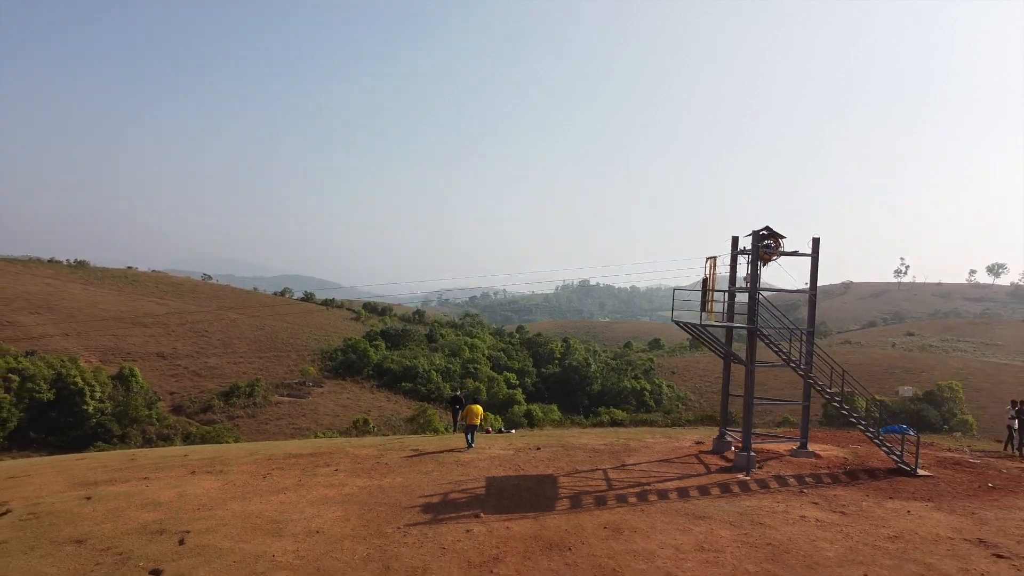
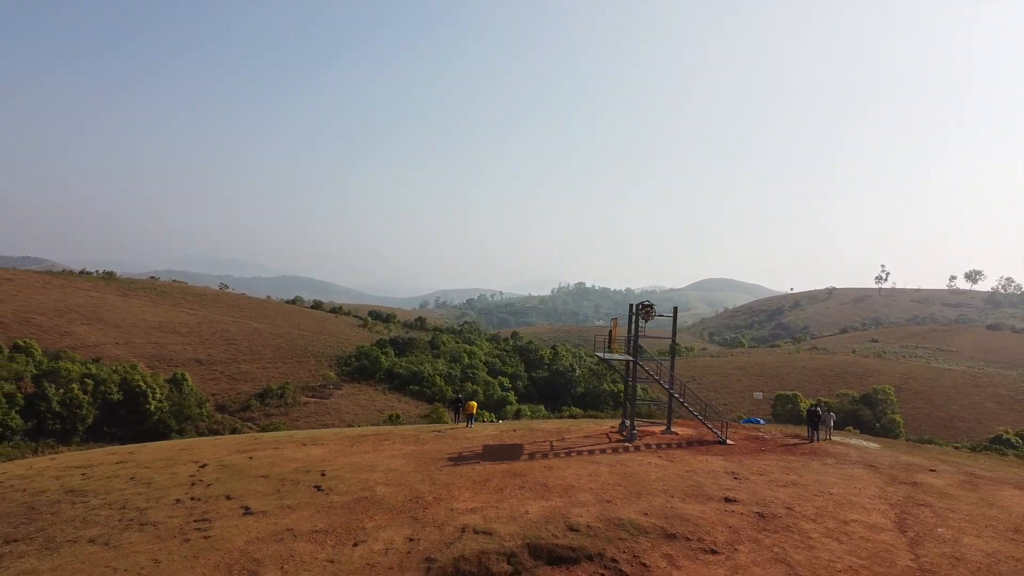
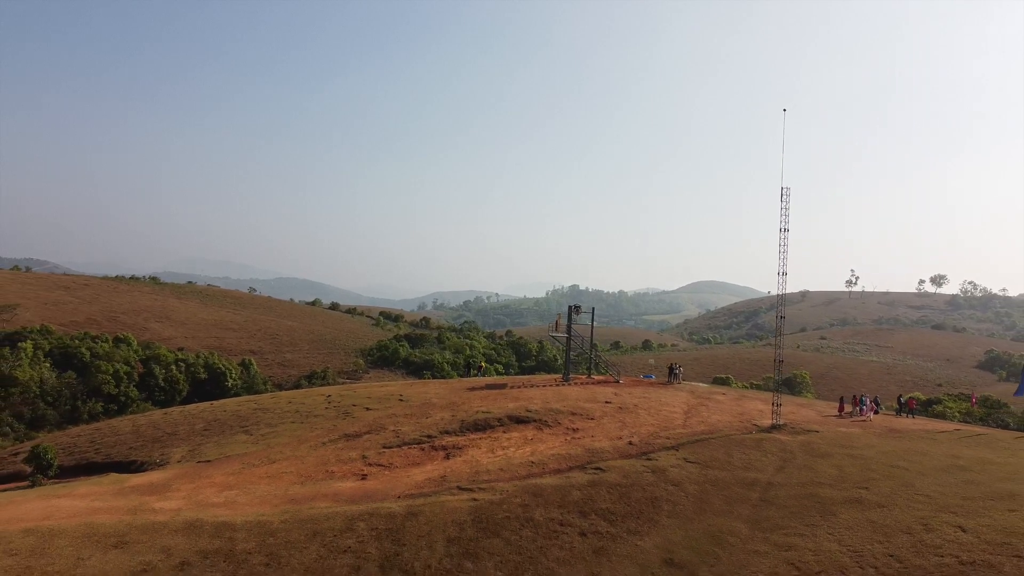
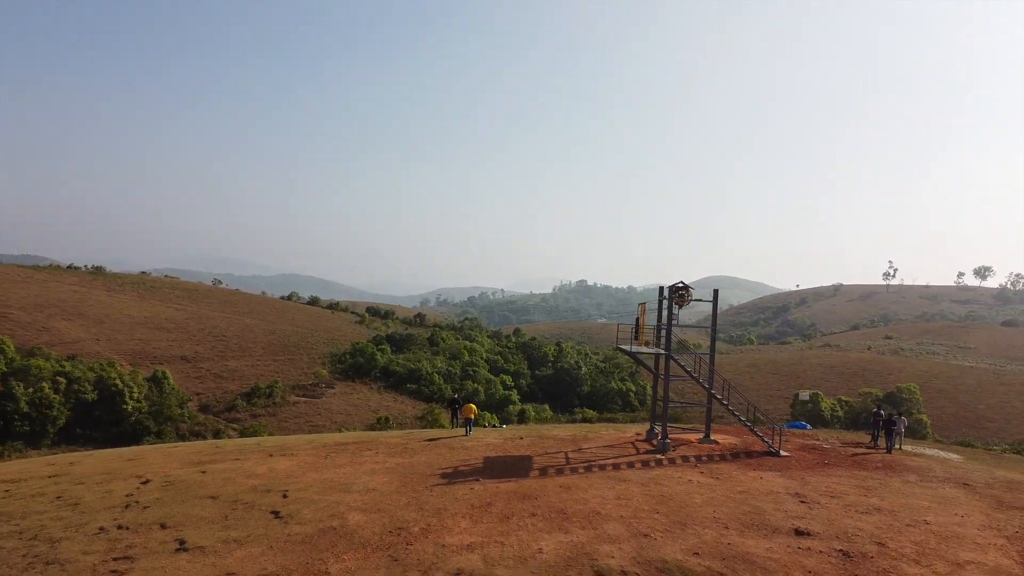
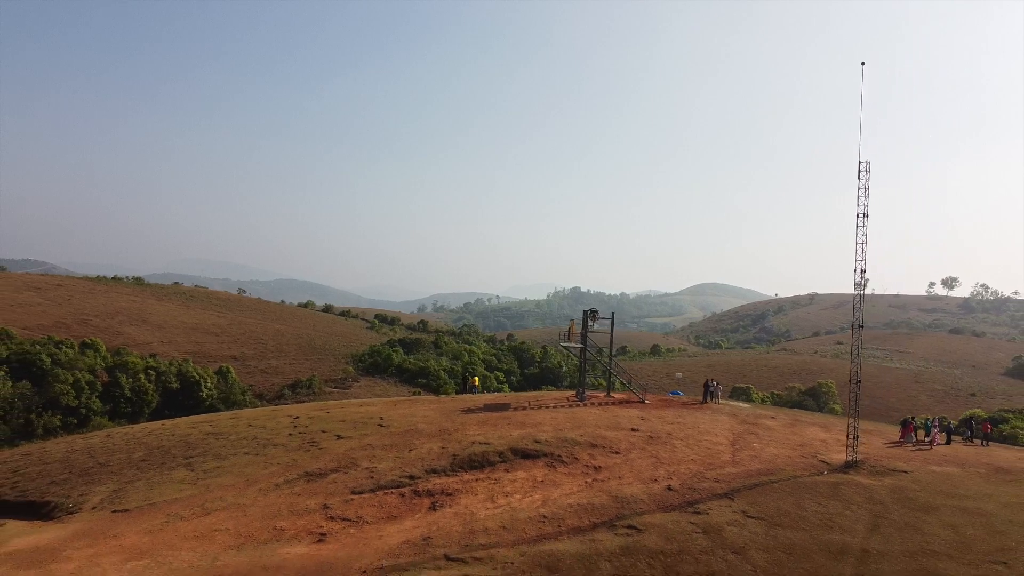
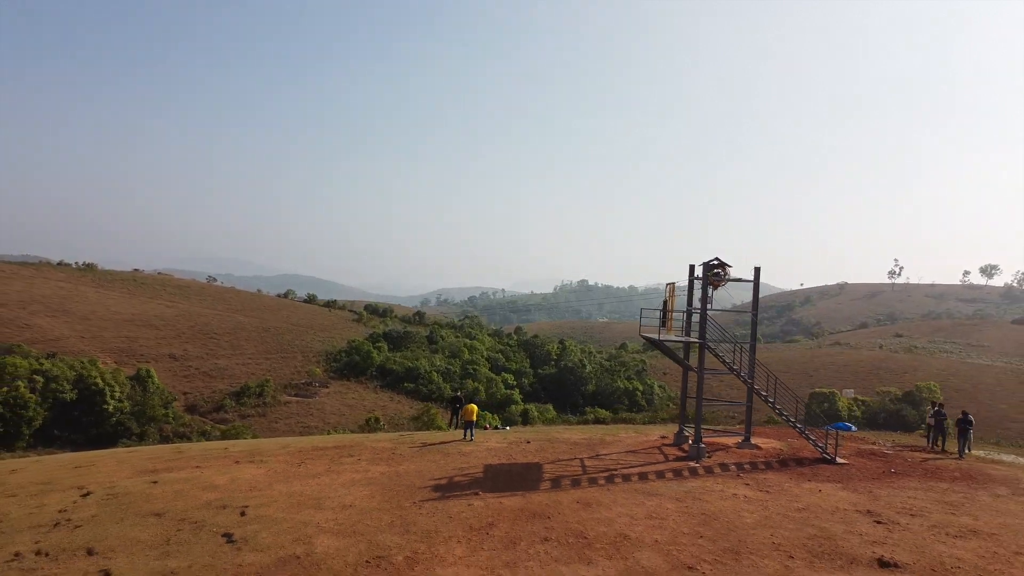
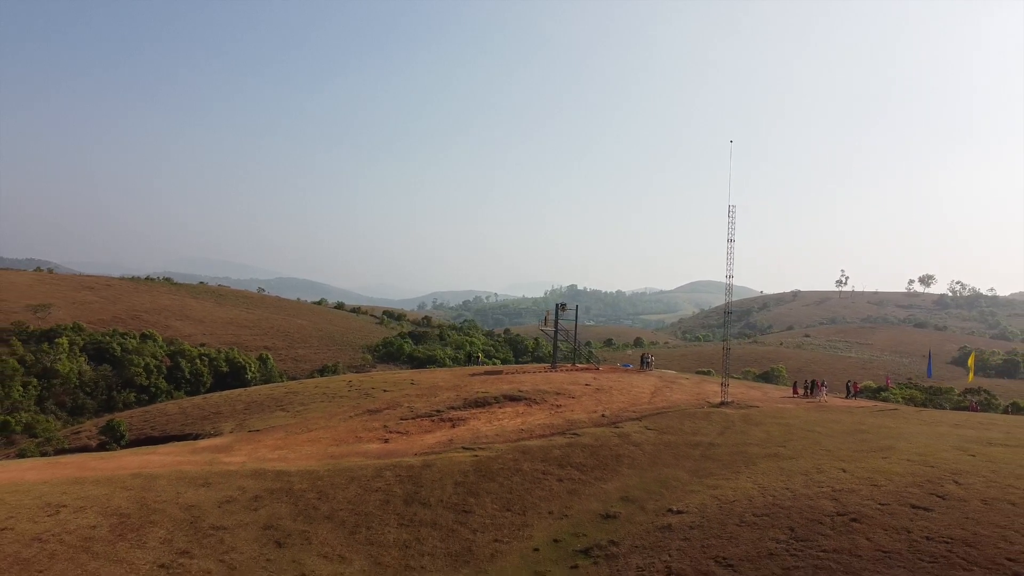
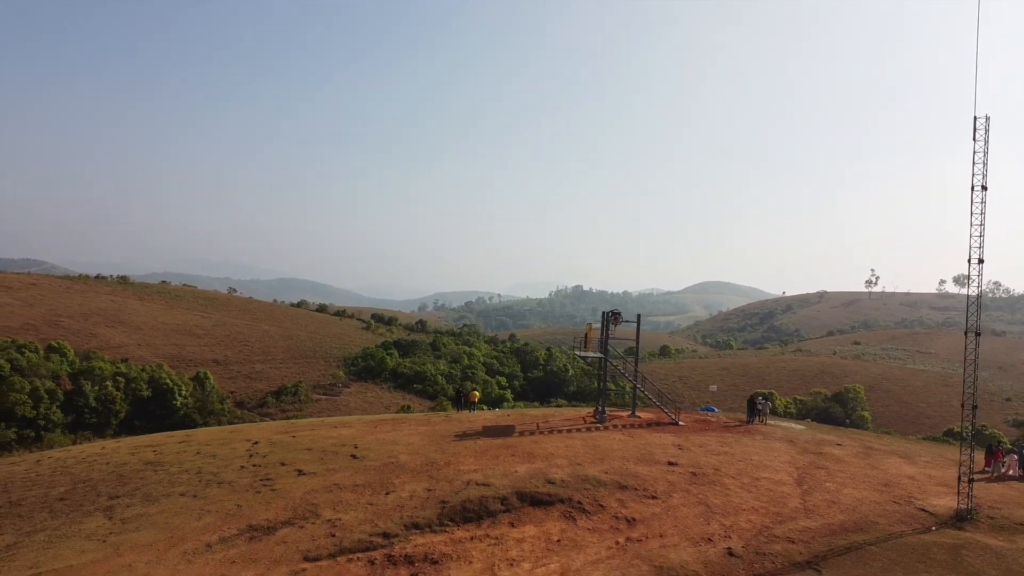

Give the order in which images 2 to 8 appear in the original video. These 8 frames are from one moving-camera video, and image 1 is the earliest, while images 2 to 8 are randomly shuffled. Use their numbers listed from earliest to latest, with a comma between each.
6, 4, 2, 8, 5, 3, 7
